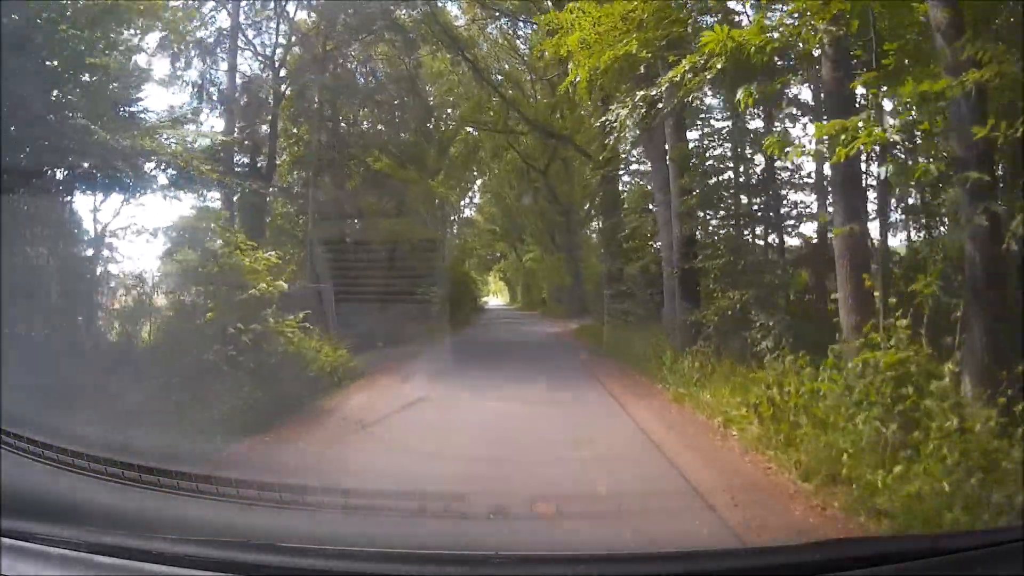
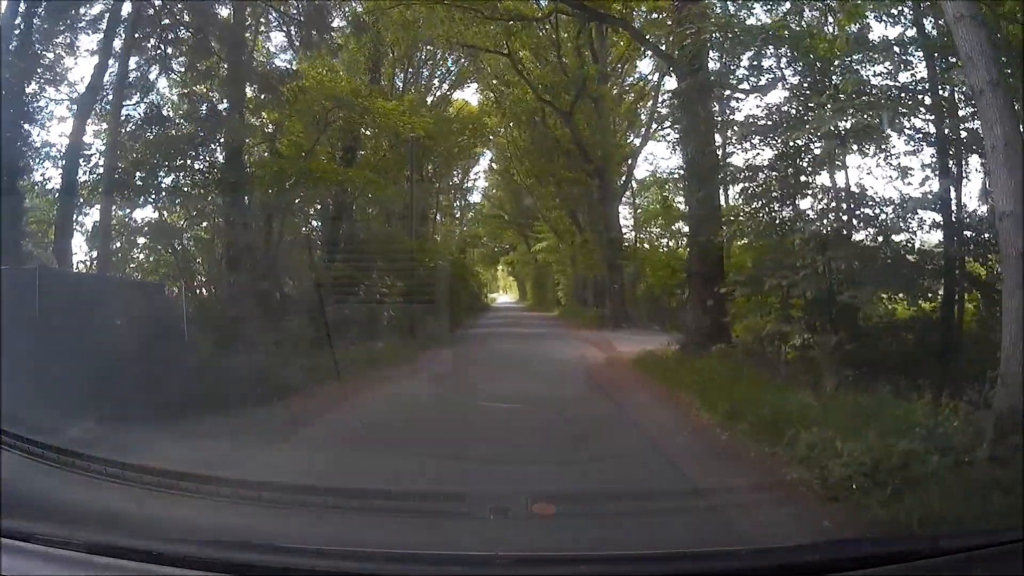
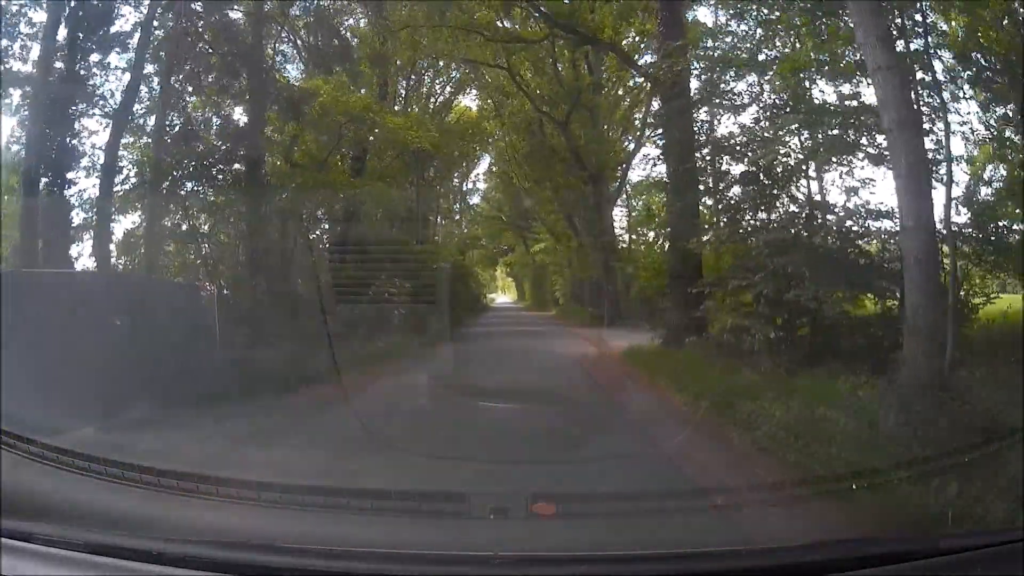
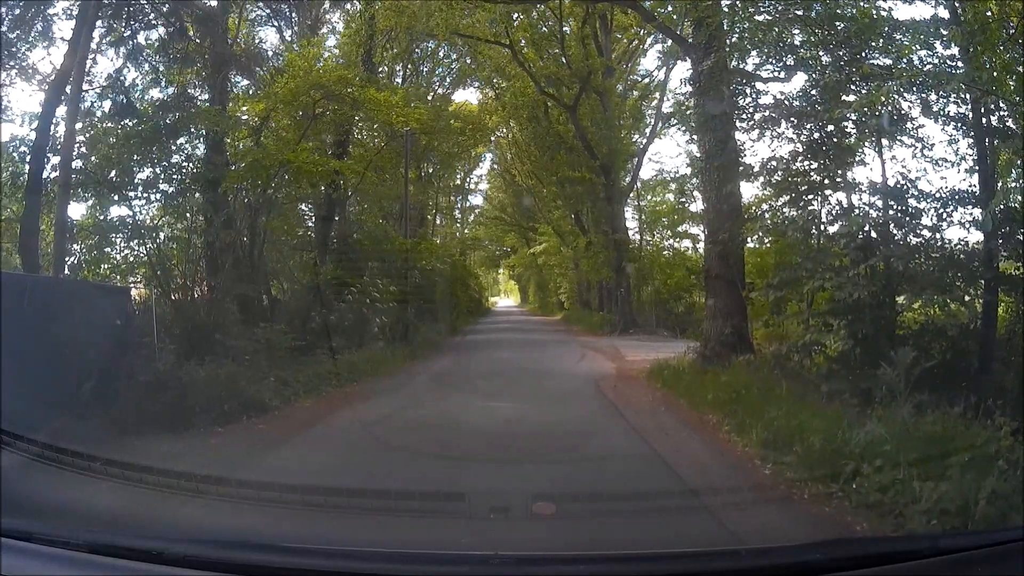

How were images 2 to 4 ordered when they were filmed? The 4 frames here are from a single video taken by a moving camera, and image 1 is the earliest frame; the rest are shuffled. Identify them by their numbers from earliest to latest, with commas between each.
3, 2, 4
